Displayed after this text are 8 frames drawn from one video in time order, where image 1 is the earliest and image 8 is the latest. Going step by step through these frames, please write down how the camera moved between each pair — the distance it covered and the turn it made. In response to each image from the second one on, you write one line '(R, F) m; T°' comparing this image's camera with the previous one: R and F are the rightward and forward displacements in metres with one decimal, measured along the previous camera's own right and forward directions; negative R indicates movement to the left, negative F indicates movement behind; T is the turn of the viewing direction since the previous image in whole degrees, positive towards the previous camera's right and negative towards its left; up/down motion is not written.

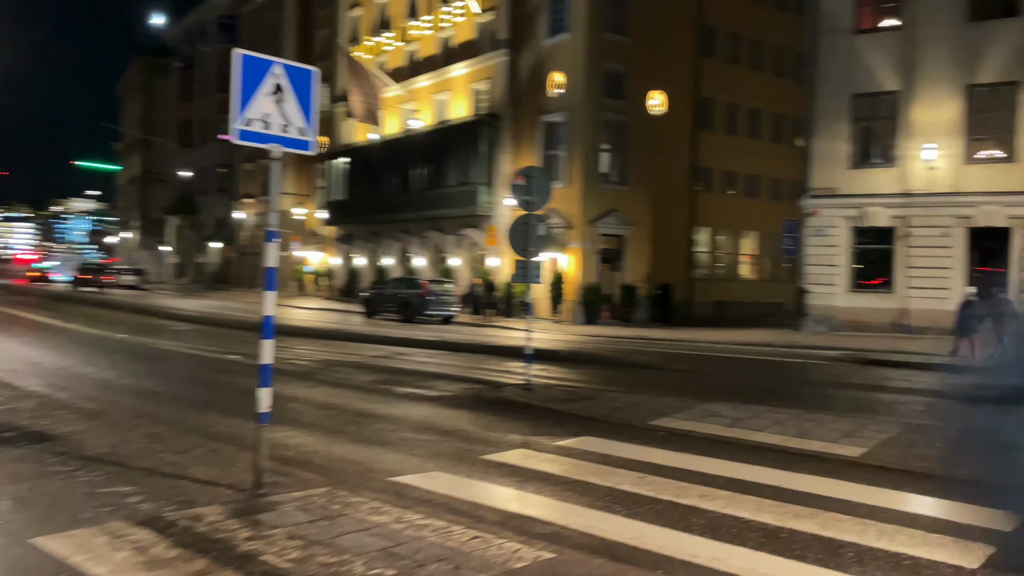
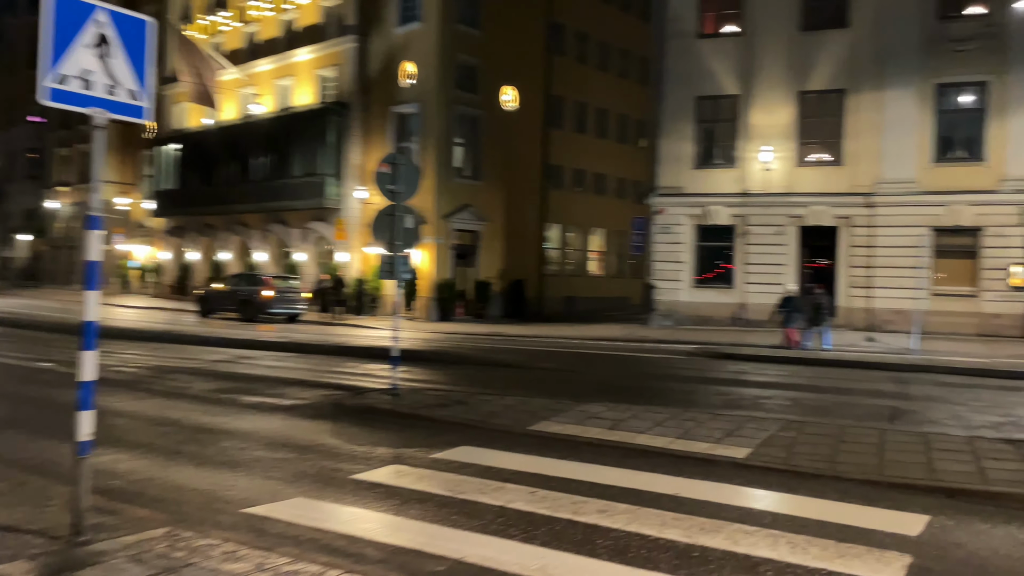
(-0.2, +0.7) m; +11°
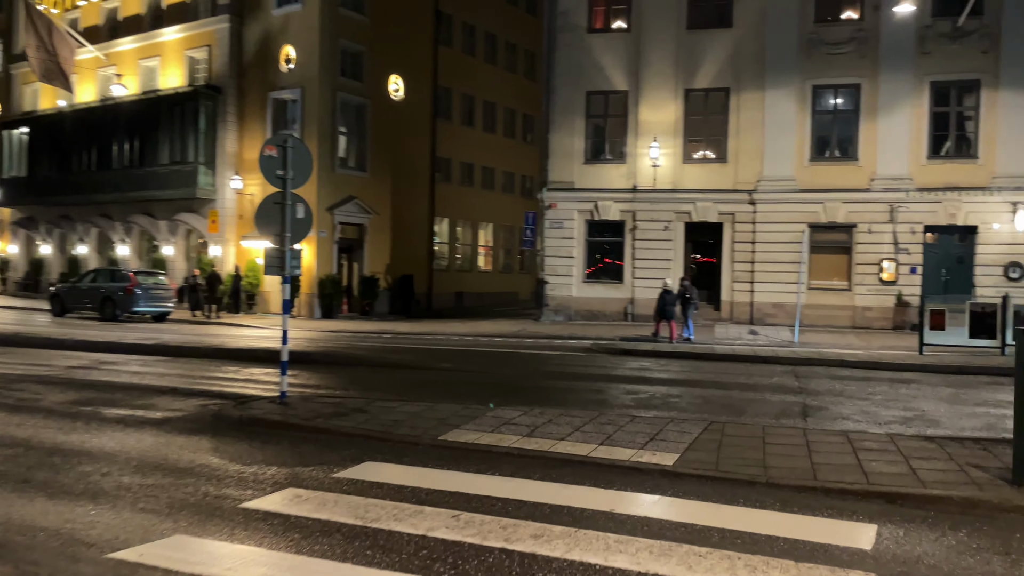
(-0.2, +0.7) m; +8°
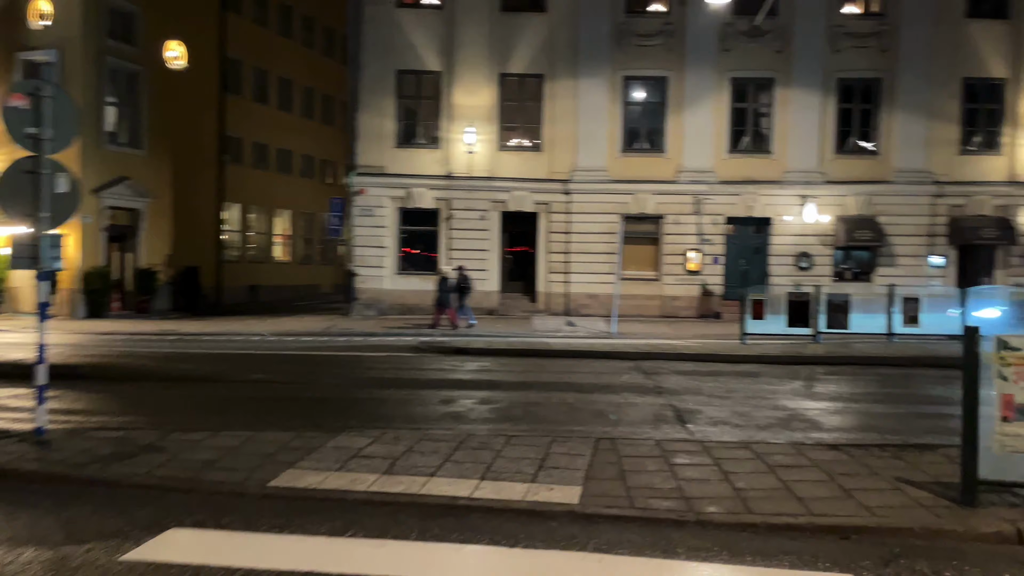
(-0.4, +1.5) m; +15°
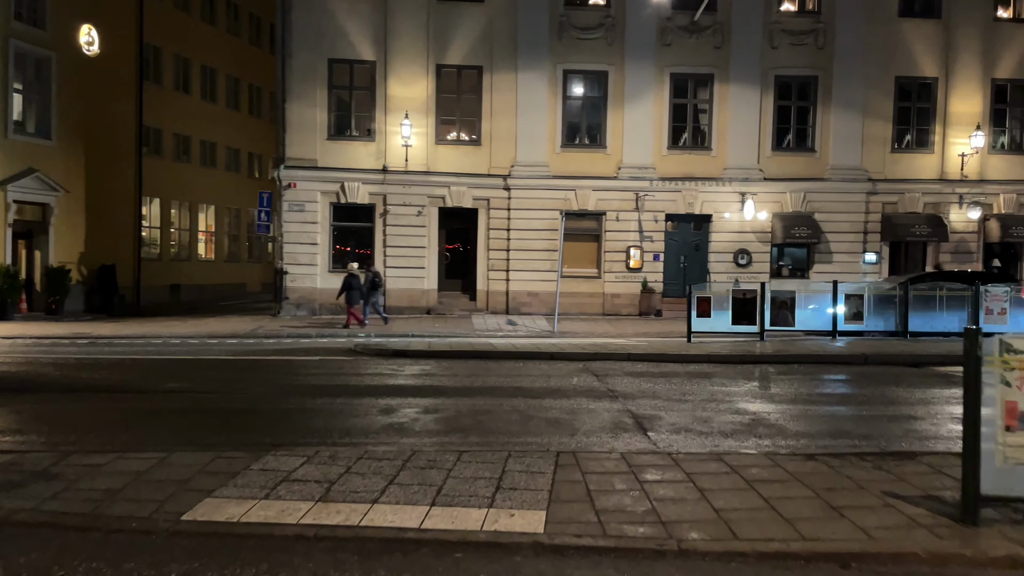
(-0.1, +0.7) m; +5°
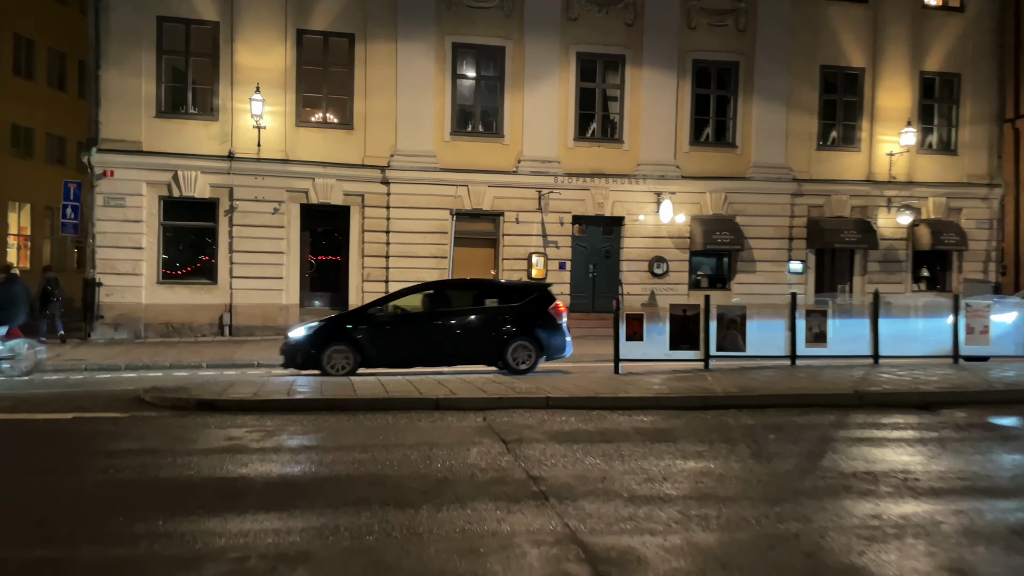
(+0.3, +3.8) m; +8°
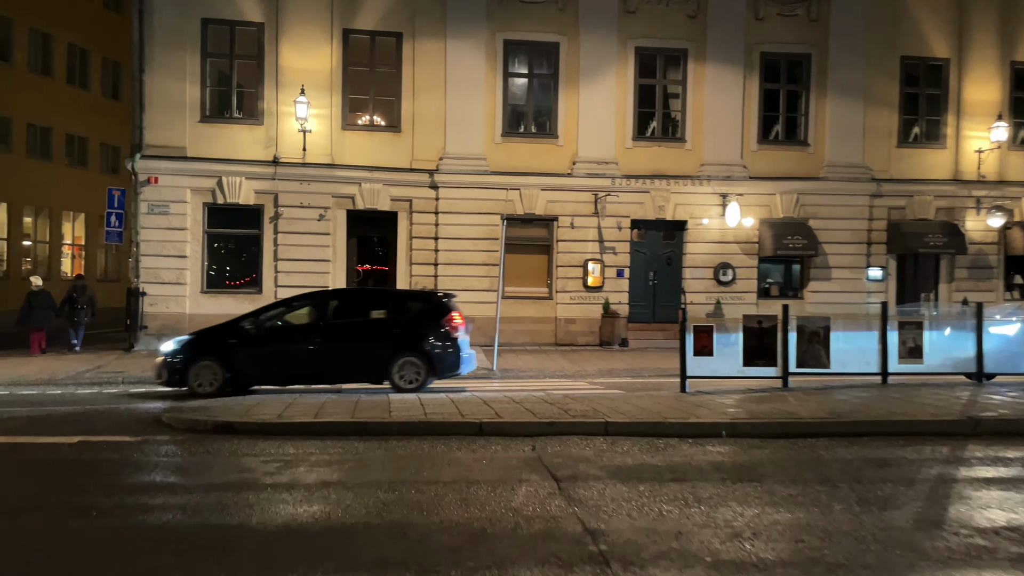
(0.0, +1.0) m; -4°
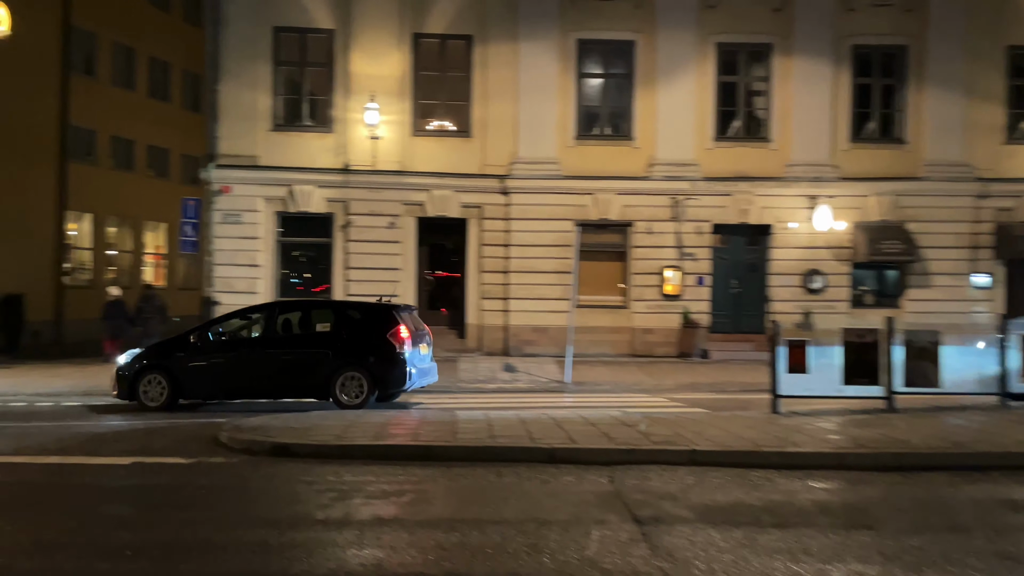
(0.0, +0.6) m; -5°
